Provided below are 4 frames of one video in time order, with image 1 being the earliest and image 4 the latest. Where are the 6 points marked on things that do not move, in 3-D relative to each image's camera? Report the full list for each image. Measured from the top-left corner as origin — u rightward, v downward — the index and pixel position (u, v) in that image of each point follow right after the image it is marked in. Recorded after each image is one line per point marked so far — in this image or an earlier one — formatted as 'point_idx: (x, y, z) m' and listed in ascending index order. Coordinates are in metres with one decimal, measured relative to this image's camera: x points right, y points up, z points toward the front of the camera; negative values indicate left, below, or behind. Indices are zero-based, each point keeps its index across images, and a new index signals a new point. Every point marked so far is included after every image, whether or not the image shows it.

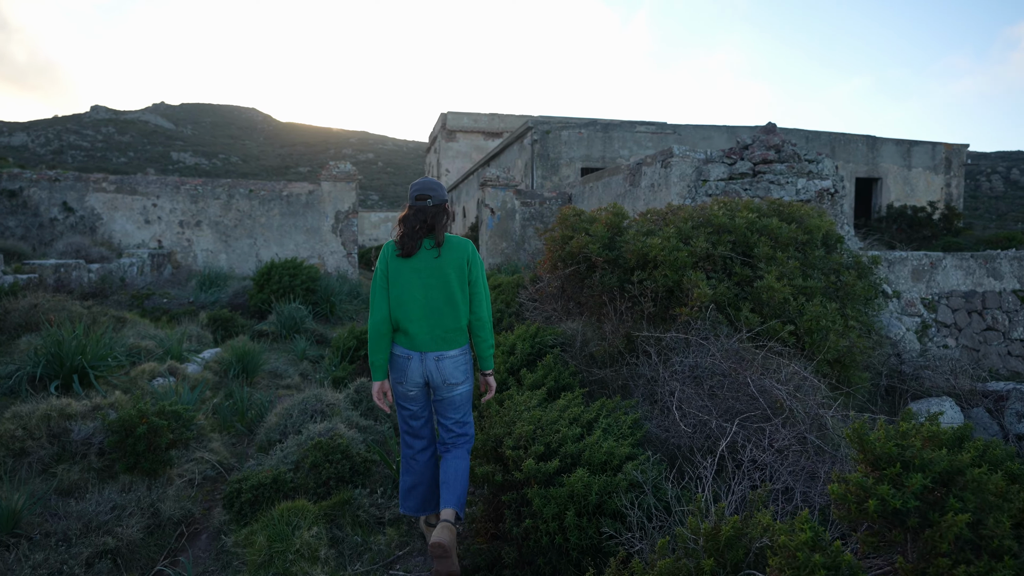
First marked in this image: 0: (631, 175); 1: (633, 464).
0: (+2.1, +2.0, +10.8) m
1: (+0.5, -0.7, +2.5) m
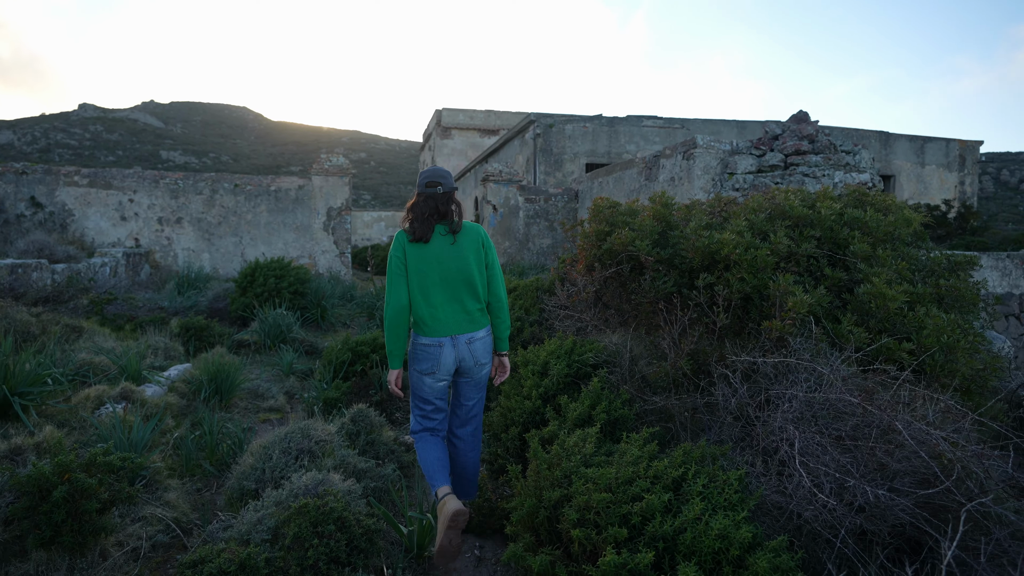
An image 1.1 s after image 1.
0: (+2.2, +2.0, +10.0) m
1: (+0.7, -0.8, +1.7) m
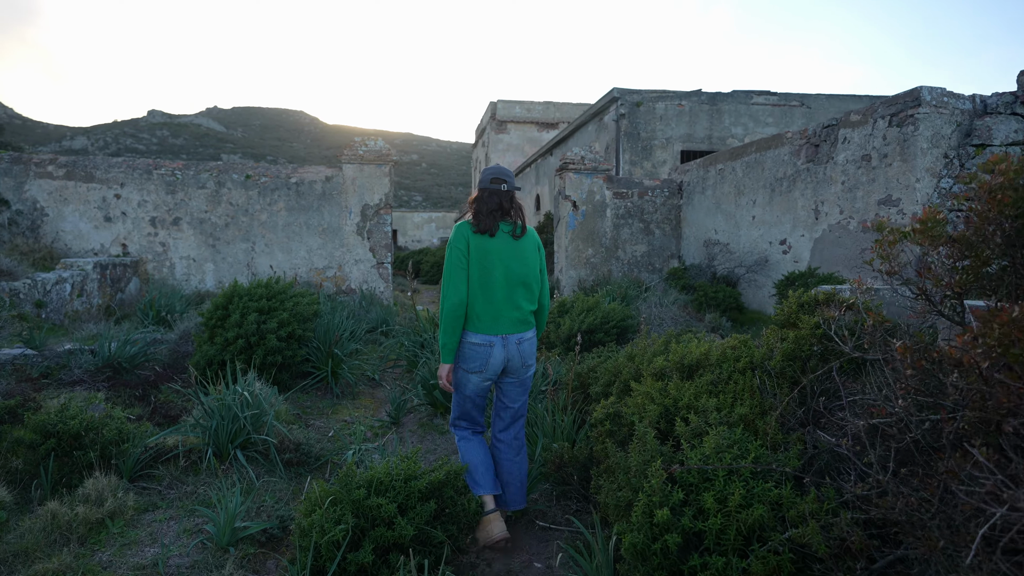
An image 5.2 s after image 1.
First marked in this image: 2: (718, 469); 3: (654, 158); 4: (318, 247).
0: (+3.4, +1.6, +6.9) m
1: (+1.2, -1.1, -1.3) m
2: (+0.7, -0.6, +1.9) m
3: (+3.0, +2.8, +12.8) m
4: (-3.0, +0.6, +9.1) m
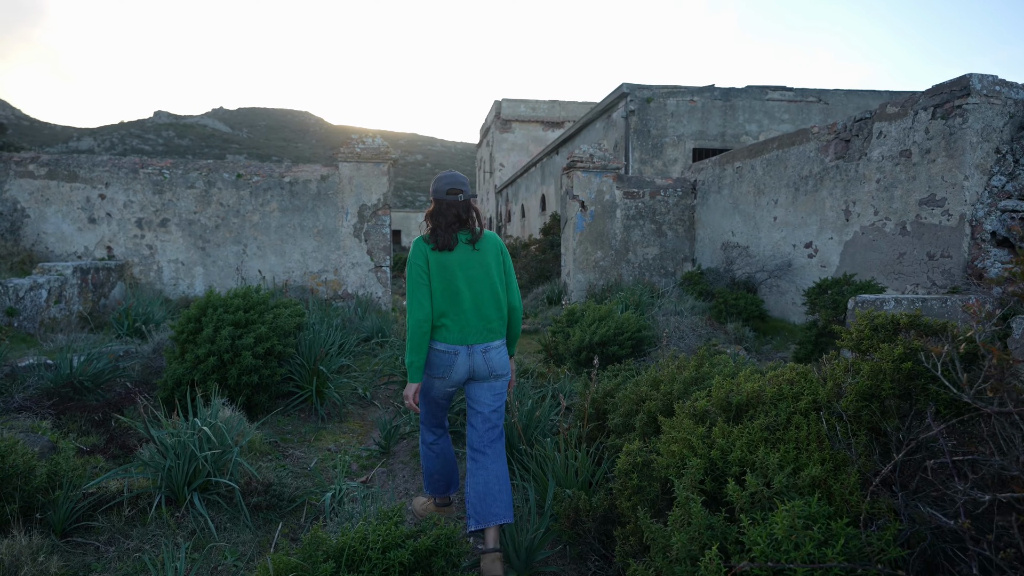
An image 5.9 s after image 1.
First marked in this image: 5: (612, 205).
0: (+3.5, +1.6, +6.4) m
1: (+1.2, -1.2, -1.8) m
2: (+0.7, -0.7, +1.4) m
3: (+3.2, +2.7, +12.3) m
4: (-2.9, +0.6, +8.7) m
5: (+1.6, +1.3, +9.2) m
